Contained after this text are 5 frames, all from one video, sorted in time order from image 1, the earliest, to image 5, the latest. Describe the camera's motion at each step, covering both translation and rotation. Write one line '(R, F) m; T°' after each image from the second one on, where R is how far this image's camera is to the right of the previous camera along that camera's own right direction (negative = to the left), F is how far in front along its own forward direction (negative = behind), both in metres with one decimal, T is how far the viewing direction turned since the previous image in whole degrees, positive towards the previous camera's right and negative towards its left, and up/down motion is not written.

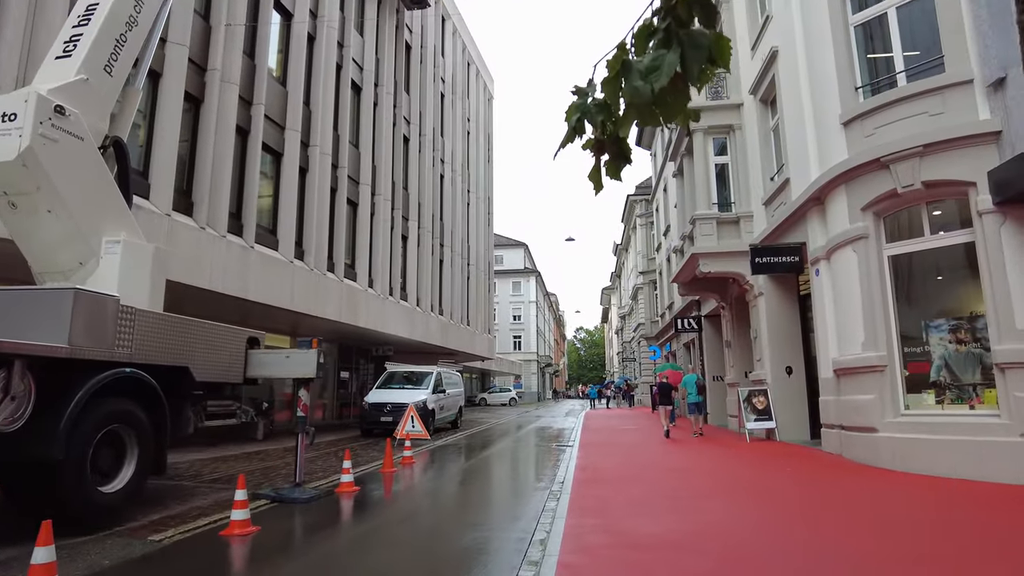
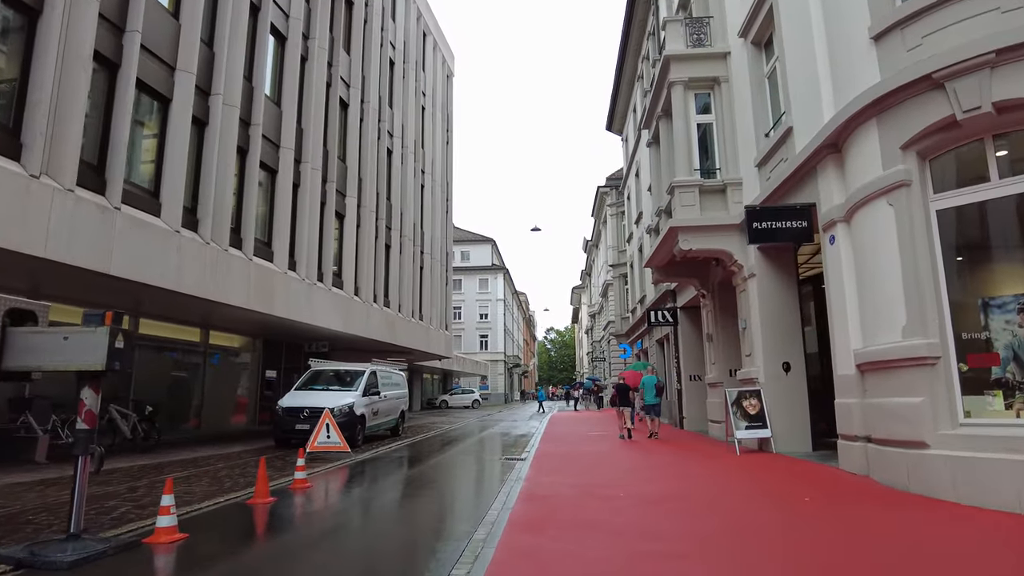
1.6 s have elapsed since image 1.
(+0.6, +2.6) m; +2°
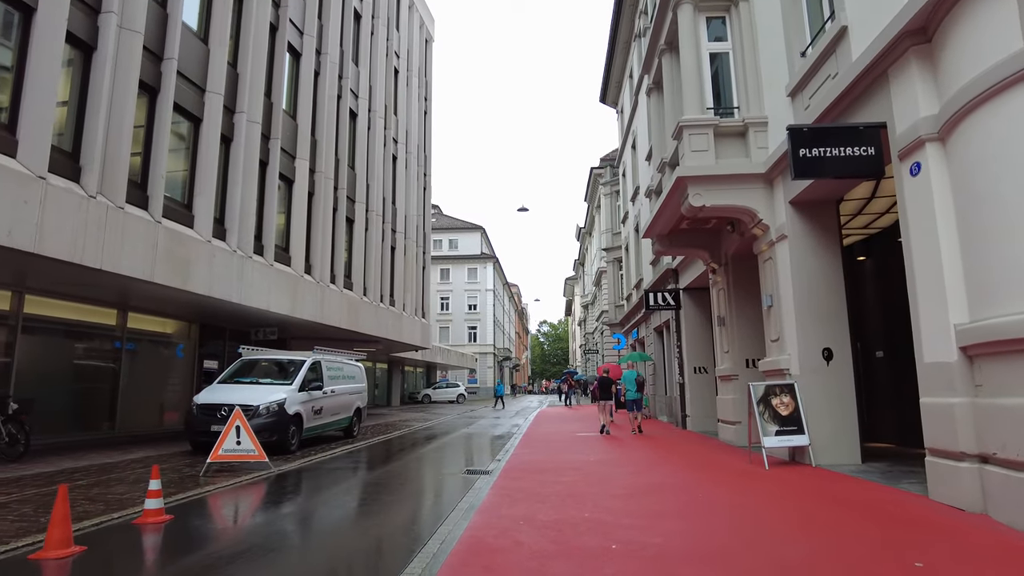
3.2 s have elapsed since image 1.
(+0.5, +2.6) m; 0°
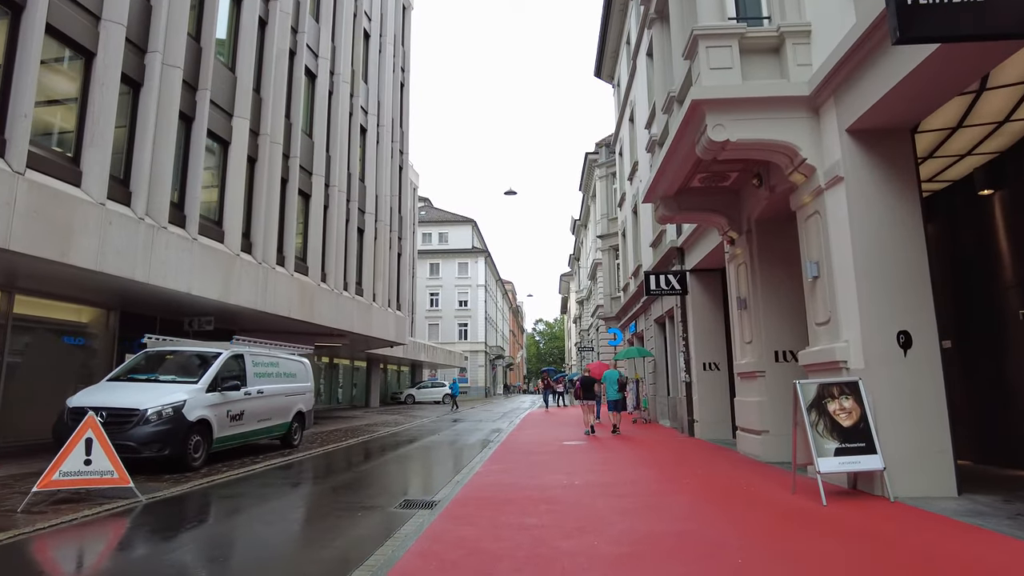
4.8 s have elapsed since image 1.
(+0.5, +2.6) m; 0°
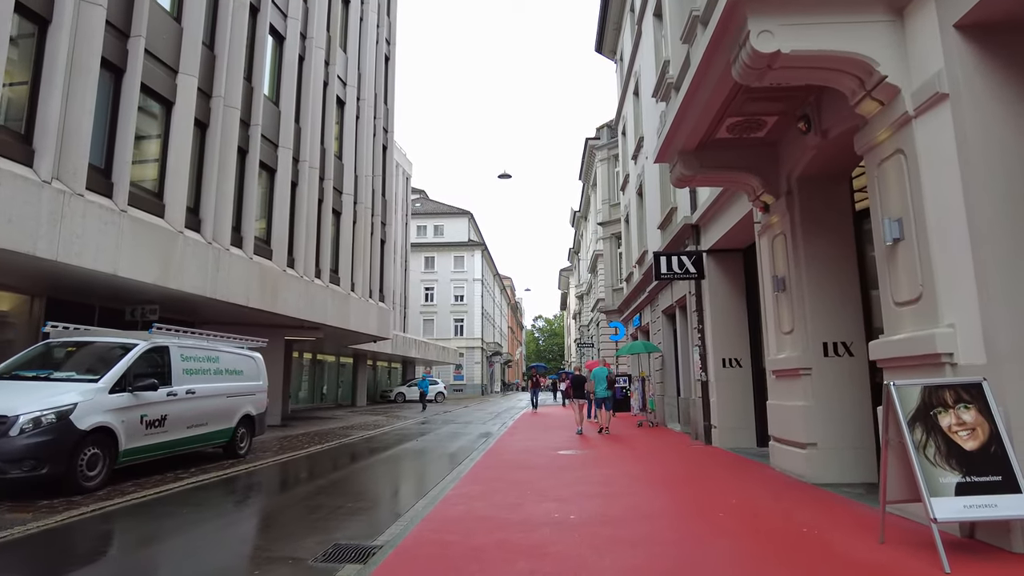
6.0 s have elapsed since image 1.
(+0.2, +2.0) m; 0°
